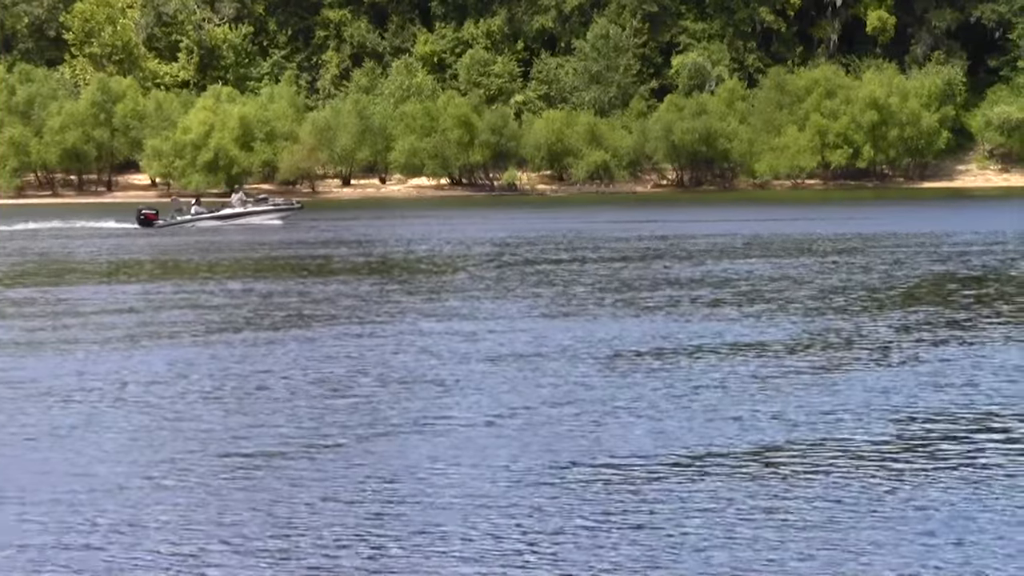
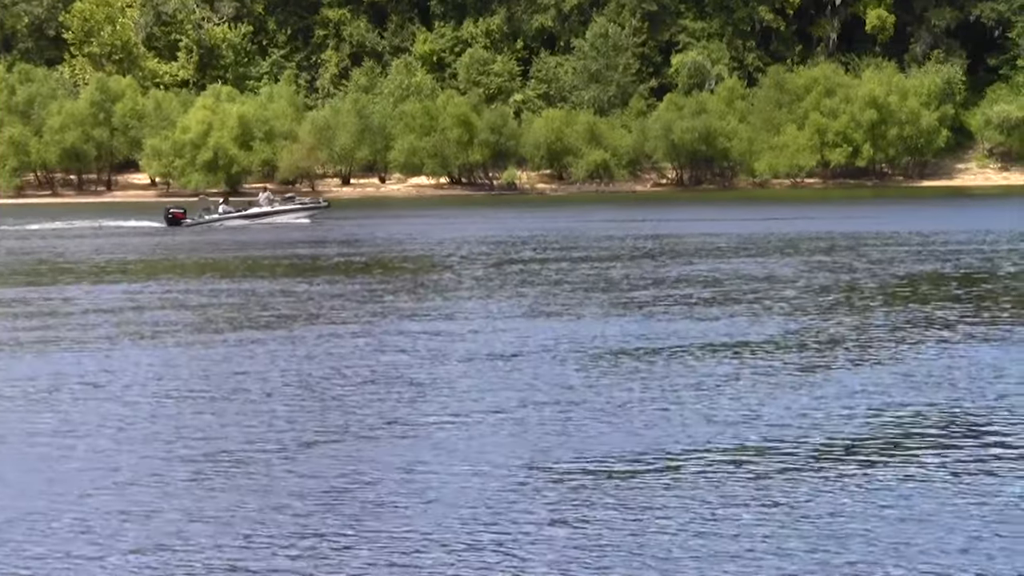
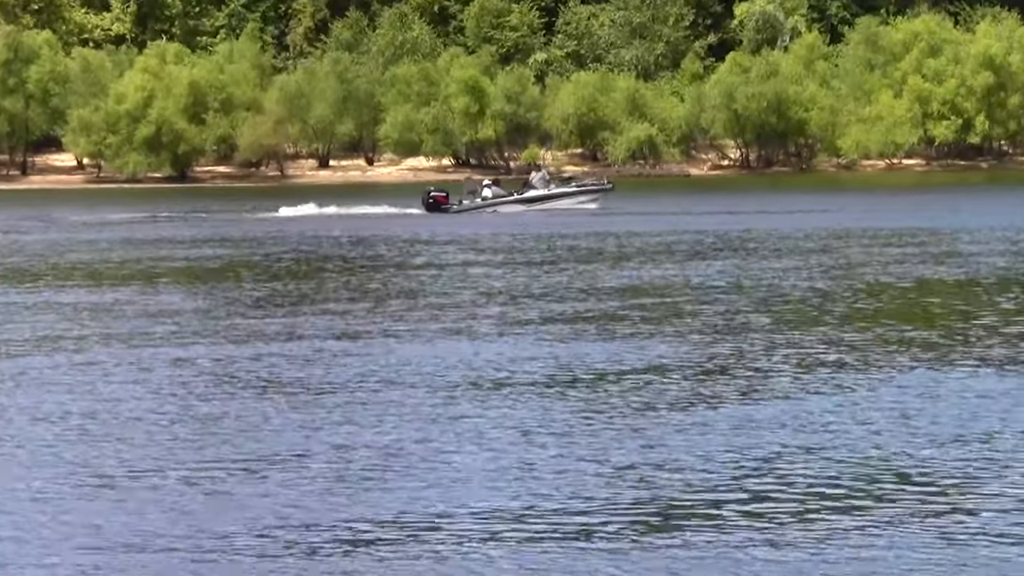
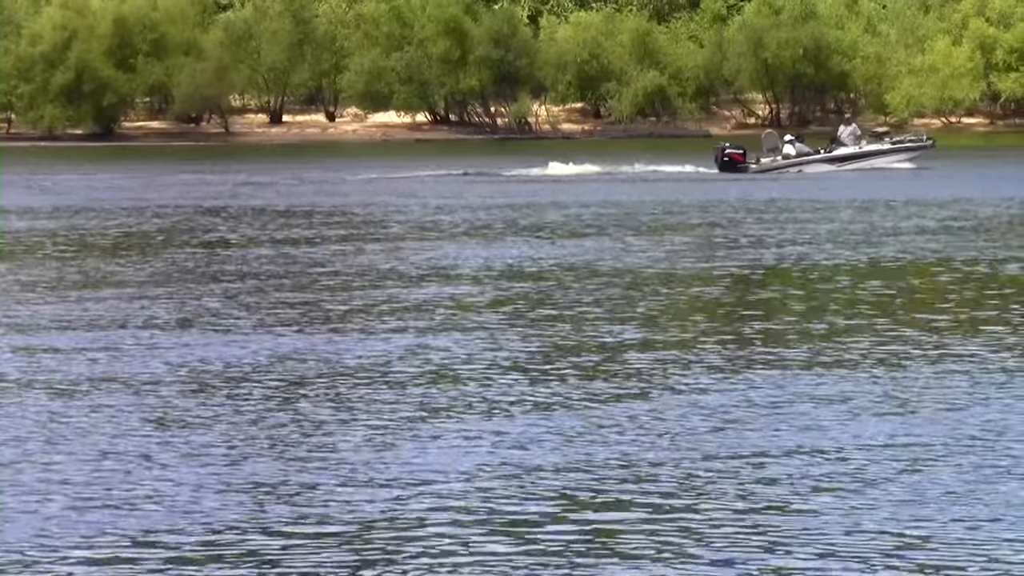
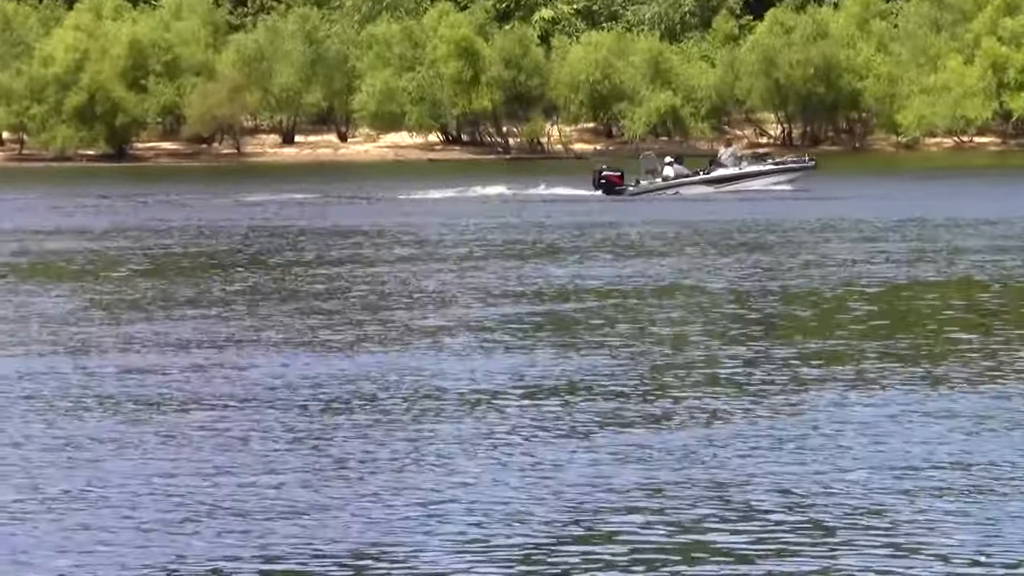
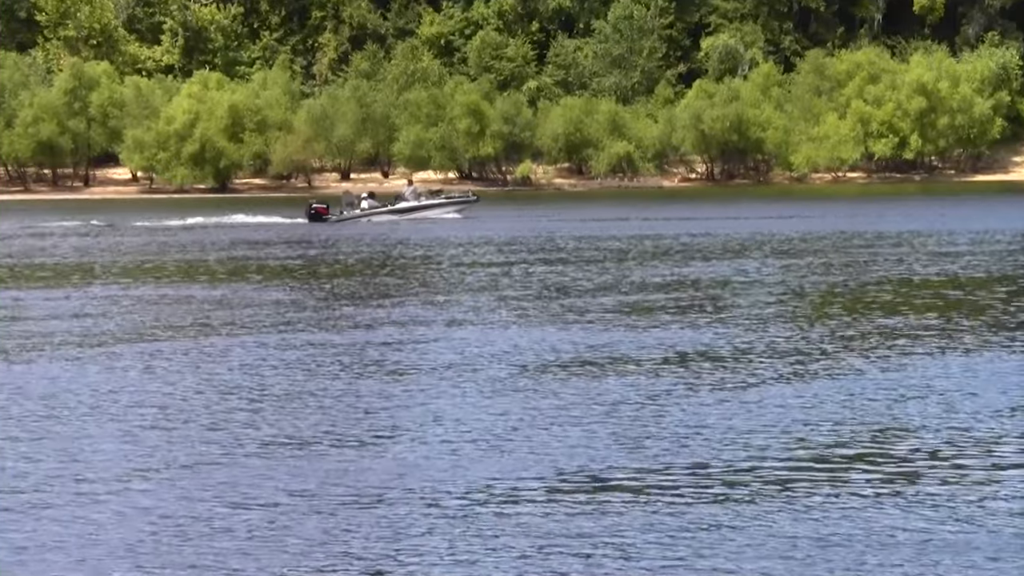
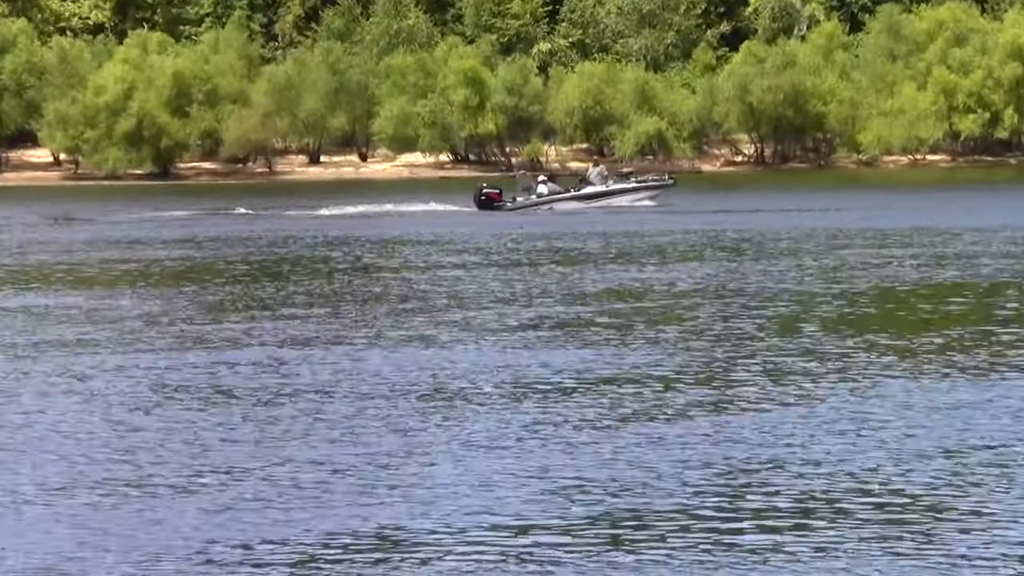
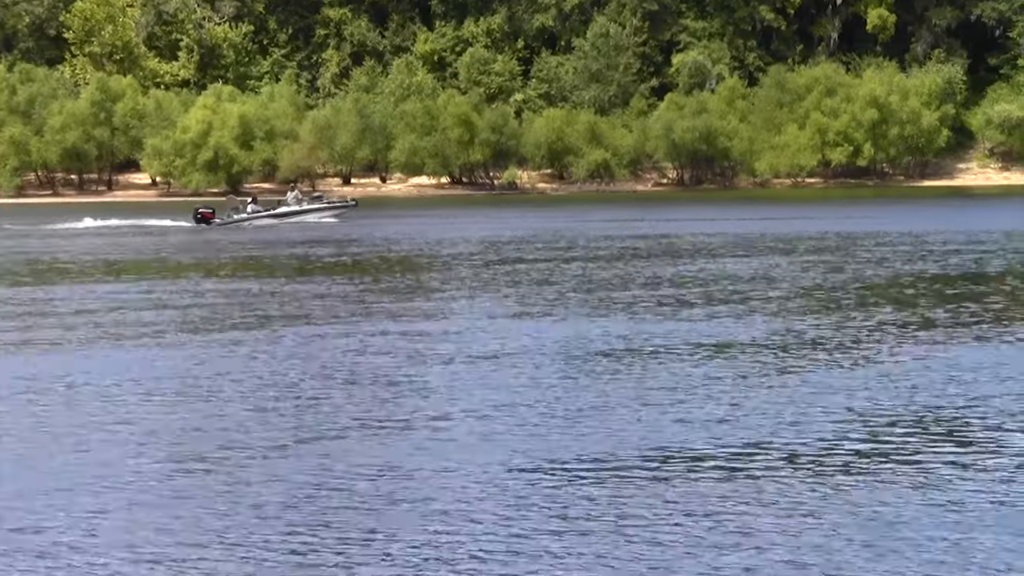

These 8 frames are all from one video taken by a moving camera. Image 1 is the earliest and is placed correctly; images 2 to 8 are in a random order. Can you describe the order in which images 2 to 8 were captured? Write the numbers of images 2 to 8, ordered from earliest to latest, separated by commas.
2, 8, 6, 3, 7, 5, 4
